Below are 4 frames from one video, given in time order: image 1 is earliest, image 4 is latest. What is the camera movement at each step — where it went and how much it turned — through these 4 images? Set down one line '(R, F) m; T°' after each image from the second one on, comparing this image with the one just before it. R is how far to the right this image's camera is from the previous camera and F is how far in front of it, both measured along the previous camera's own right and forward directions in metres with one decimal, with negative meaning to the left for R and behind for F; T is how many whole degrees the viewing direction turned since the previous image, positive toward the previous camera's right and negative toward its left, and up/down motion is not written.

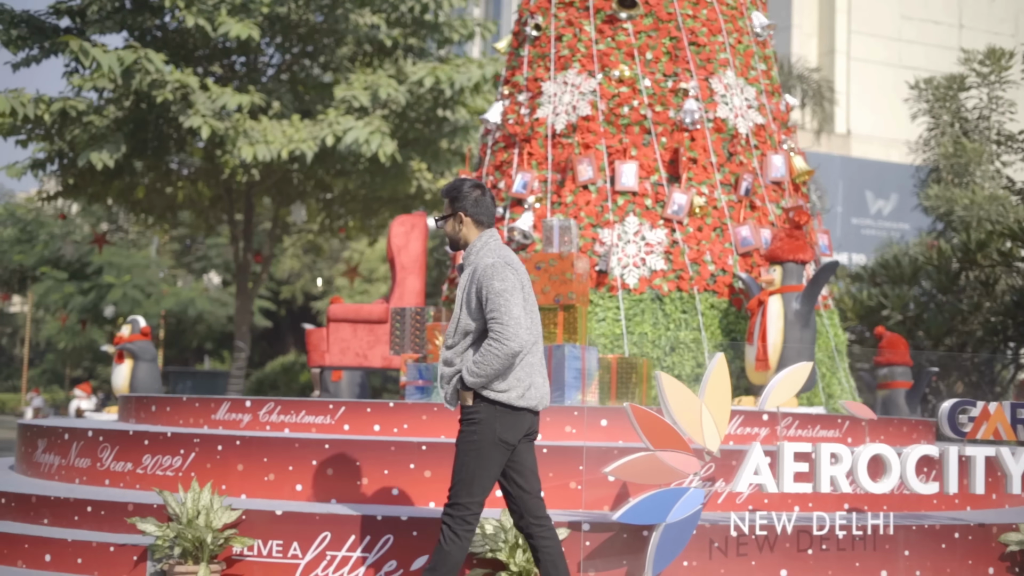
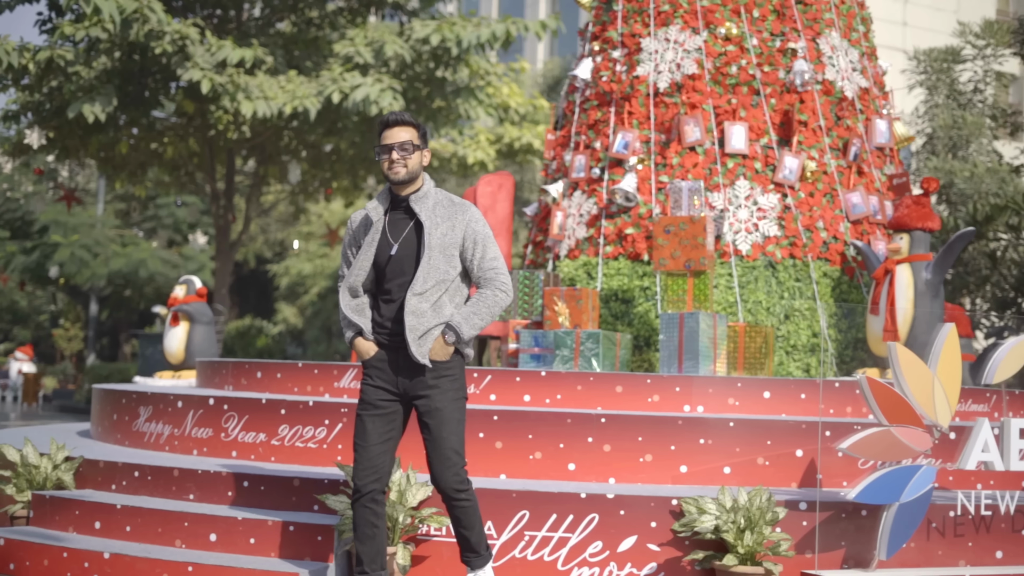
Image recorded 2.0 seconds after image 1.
(-1.5, +0.5) m; +4°
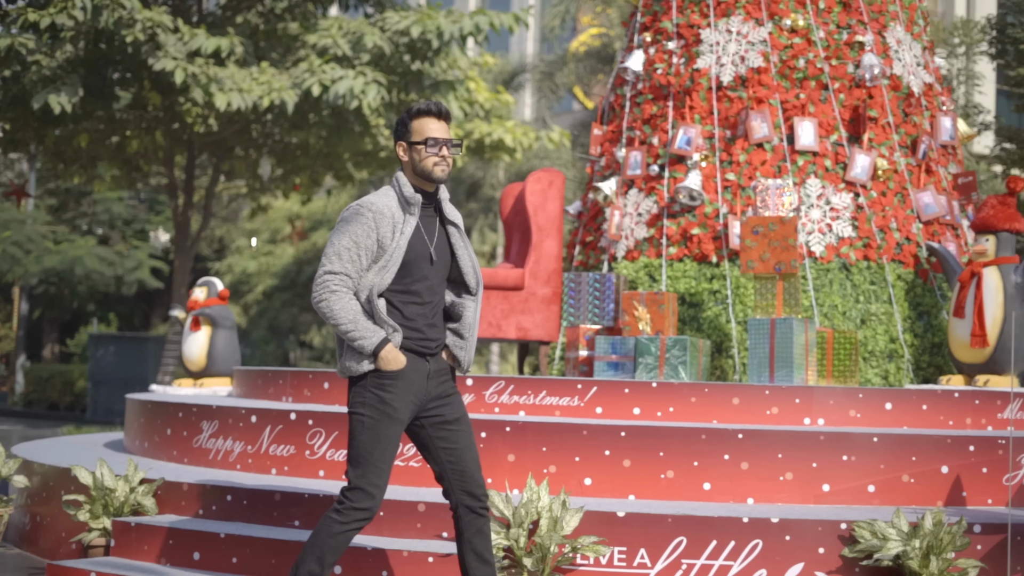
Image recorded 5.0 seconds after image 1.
(-1.1, +0.6) m; +4°
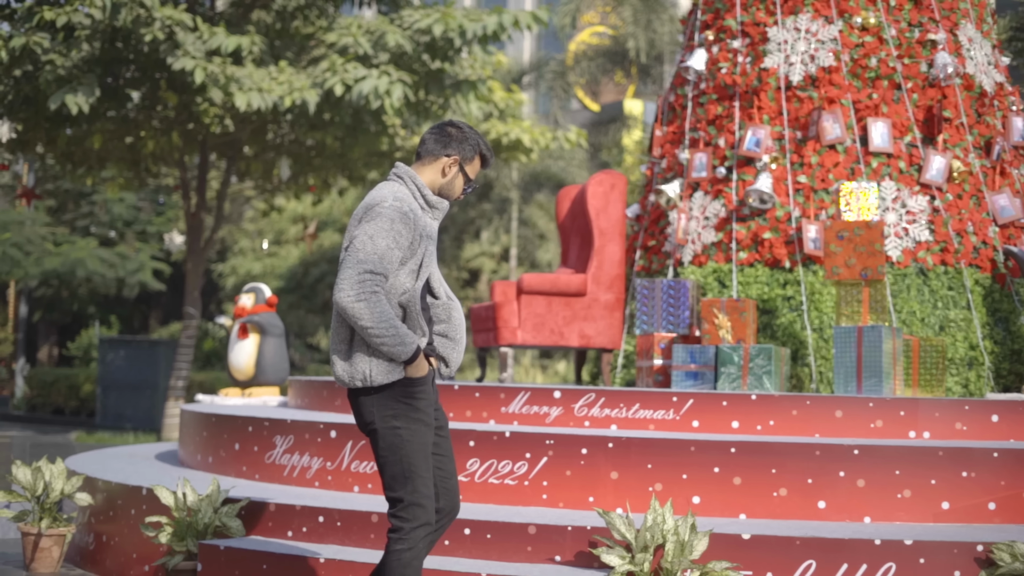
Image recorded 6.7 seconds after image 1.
(-0.6, +0.3) m; 0°
